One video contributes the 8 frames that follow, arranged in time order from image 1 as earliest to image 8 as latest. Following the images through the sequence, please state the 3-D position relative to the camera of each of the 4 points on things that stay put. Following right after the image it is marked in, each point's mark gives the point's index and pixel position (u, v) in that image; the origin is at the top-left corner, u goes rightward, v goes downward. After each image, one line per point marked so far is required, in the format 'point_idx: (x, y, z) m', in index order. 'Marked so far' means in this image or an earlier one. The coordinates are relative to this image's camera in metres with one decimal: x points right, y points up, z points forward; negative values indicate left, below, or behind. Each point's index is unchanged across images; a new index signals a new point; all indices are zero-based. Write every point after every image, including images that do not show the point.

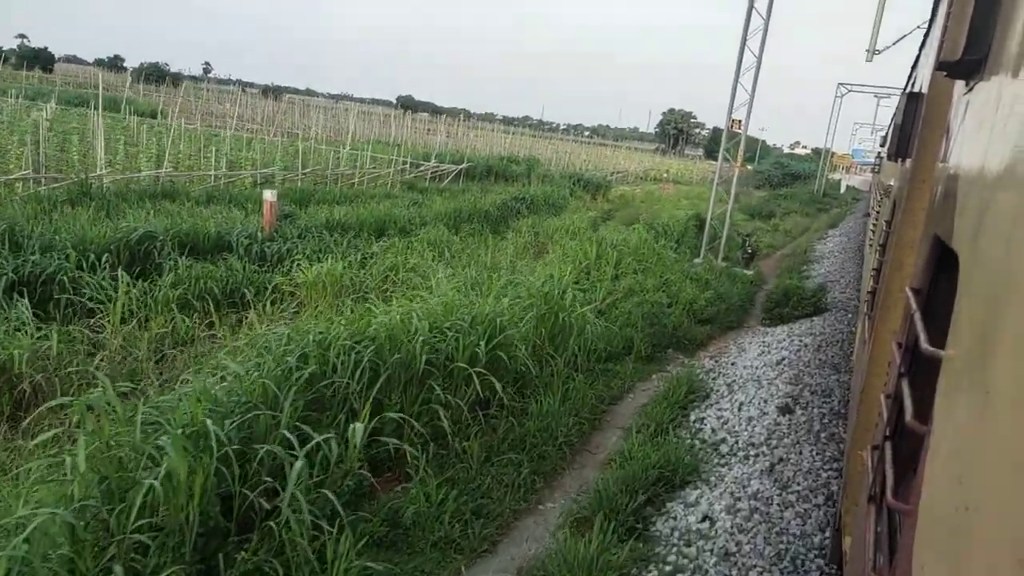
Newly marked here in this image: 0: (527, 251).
0: (+0.3, +0.6, +10.8) m
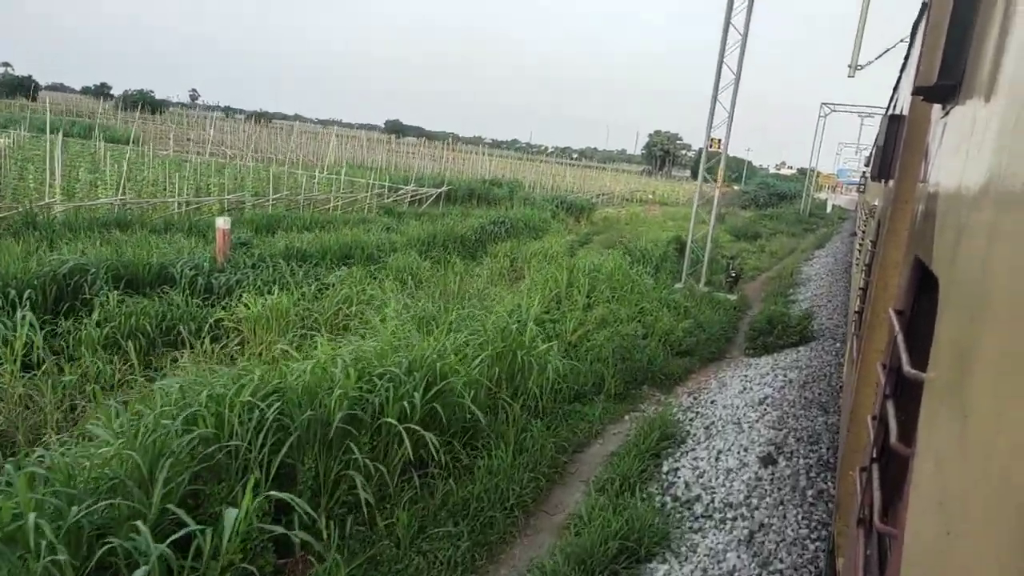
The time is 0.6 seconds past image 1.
0: (-0.1, +0.2, +10.4) m
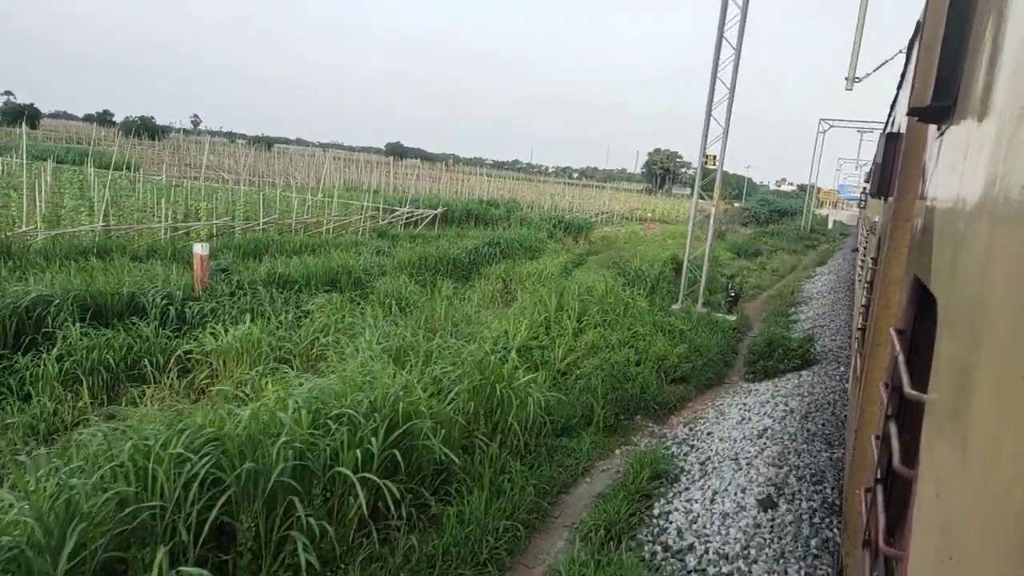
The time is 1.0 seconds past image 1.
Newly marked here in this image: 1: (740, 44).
0: (-0.2, -0.2, +10.0) m
1: (+2.8, +3.1, +9.3) m
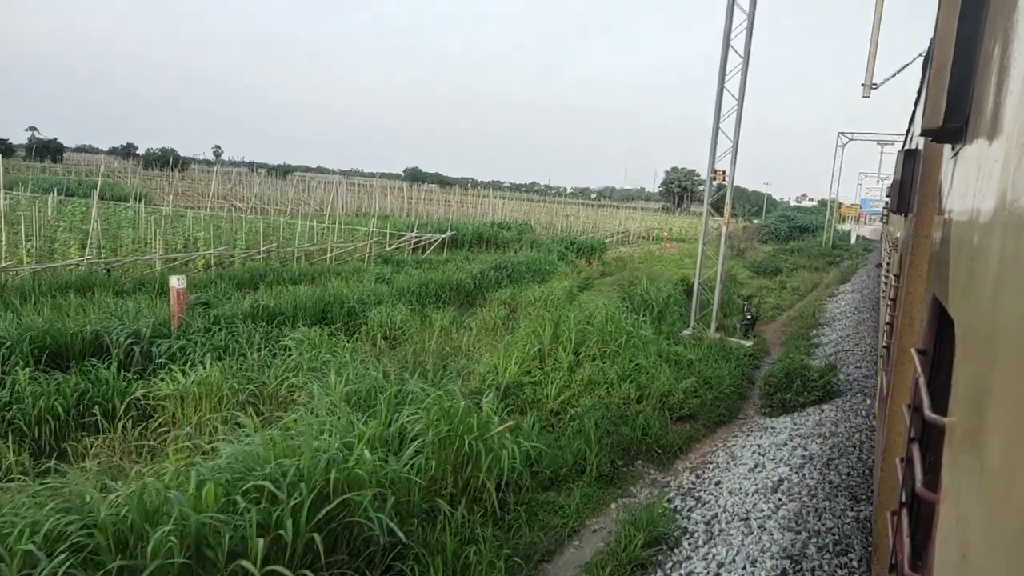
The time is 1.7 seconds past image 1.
0: (-0.2, -0.5, +9.5) m
1: (+2.8, +2.8, +8.8) m
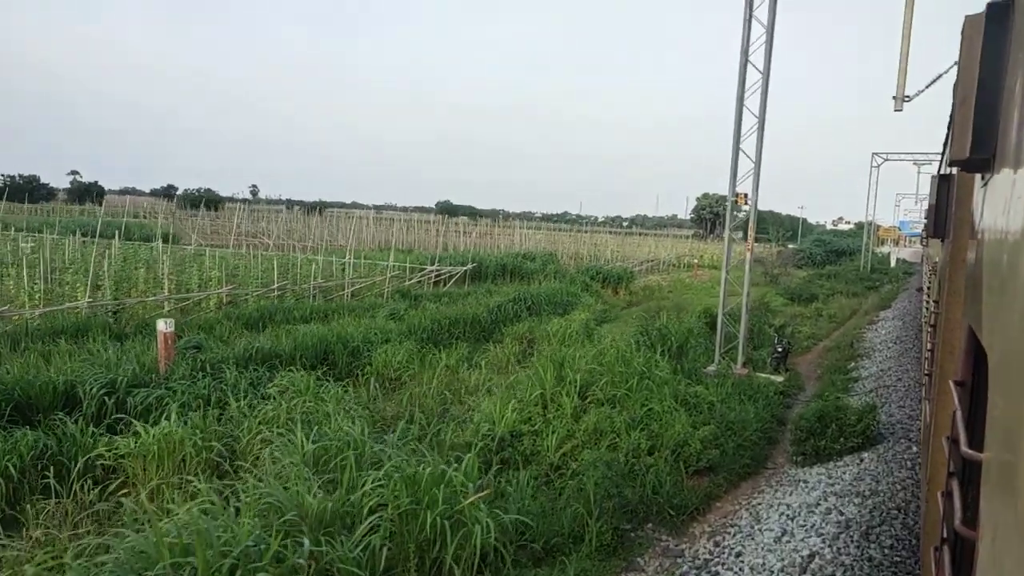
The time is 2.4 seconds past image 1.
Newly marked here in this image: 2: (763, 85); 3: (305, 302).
0: (-0.1, -0.9, +8.9) m
1: (+2.8, +2.4, +8.2) m
2: (+2.8, +2.3, +8.3) m
3: (-4.1, -0.3, +14.6) m
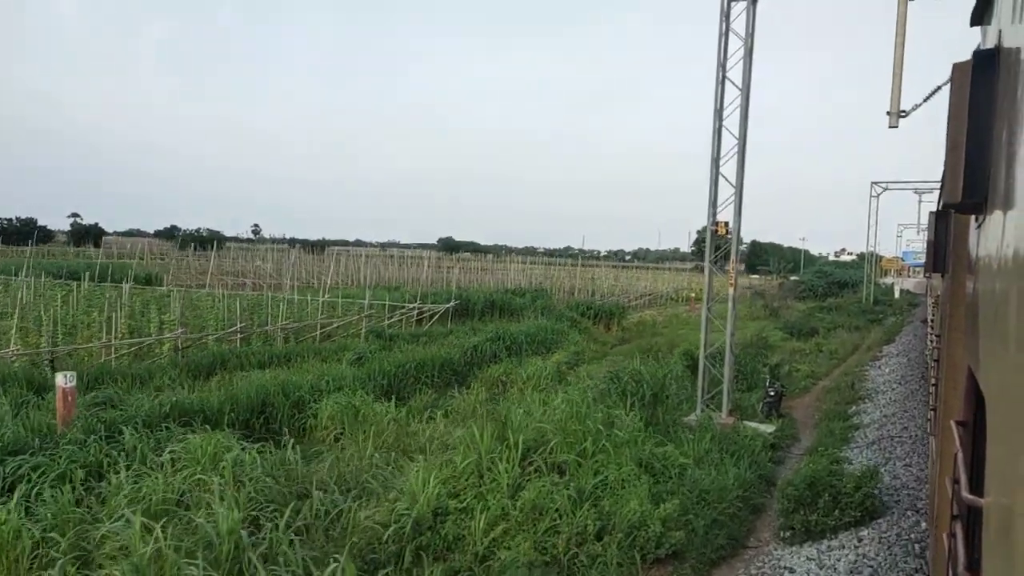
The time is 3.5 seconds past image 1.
0: (-0.5, -1.4, +8.0) m
1: (+2.3, +2.1, +7.4) m
2: (+2.3, +1.9, +7.6) m
3: (-4.5, -1.0, +13.7) m
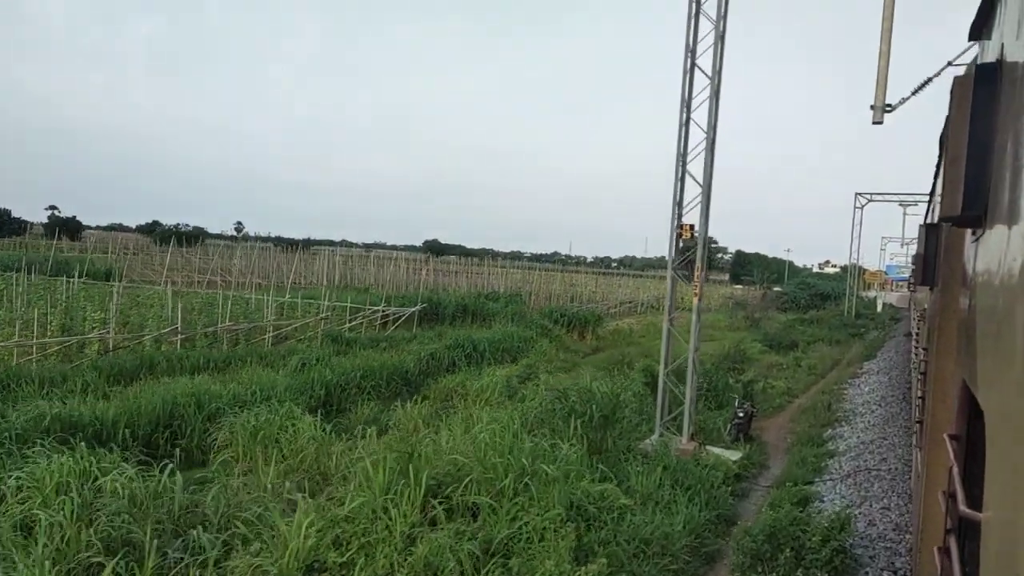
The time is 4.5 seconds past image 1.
0: (-1.1, -1.4, +7.2) m
1: (+1.8, +2.0, +6.7) m
2: (+1.8, +1.8, +6.8) m
3: (-5.1, -1.0, +12.8) m
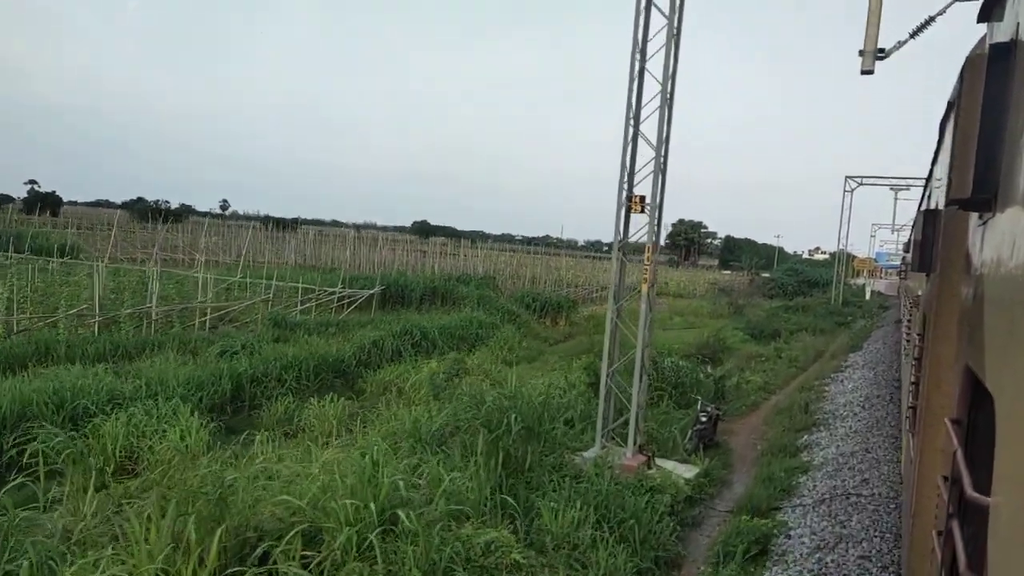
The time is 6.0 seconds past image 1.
0: (-1.8, -1.3, +6.1) m
1: (+1.2, +2.1, +5.5) m
2: (+1.2, +1.9, +5.7) m
3: (-5.9, -0.7, +11.6) m
